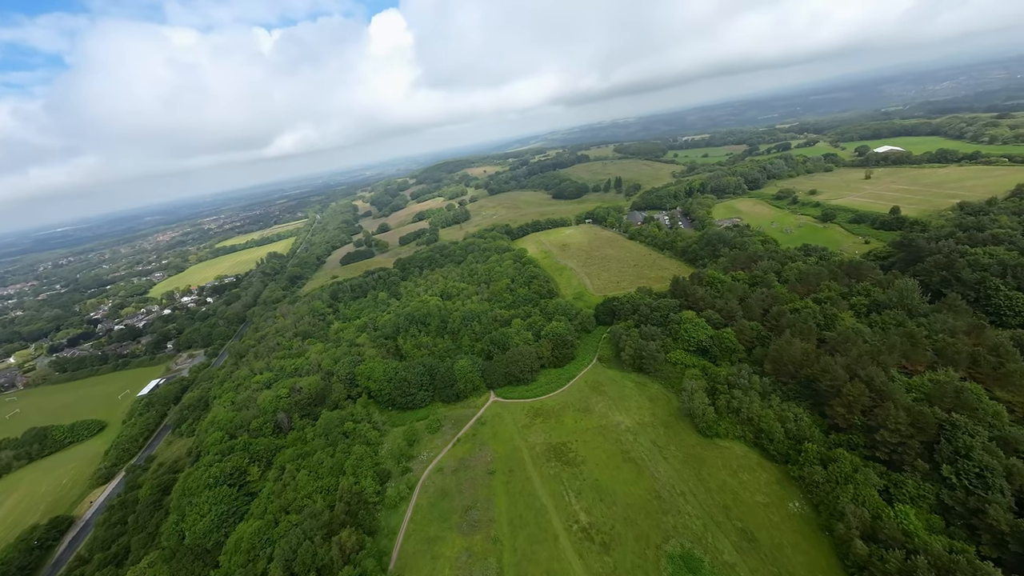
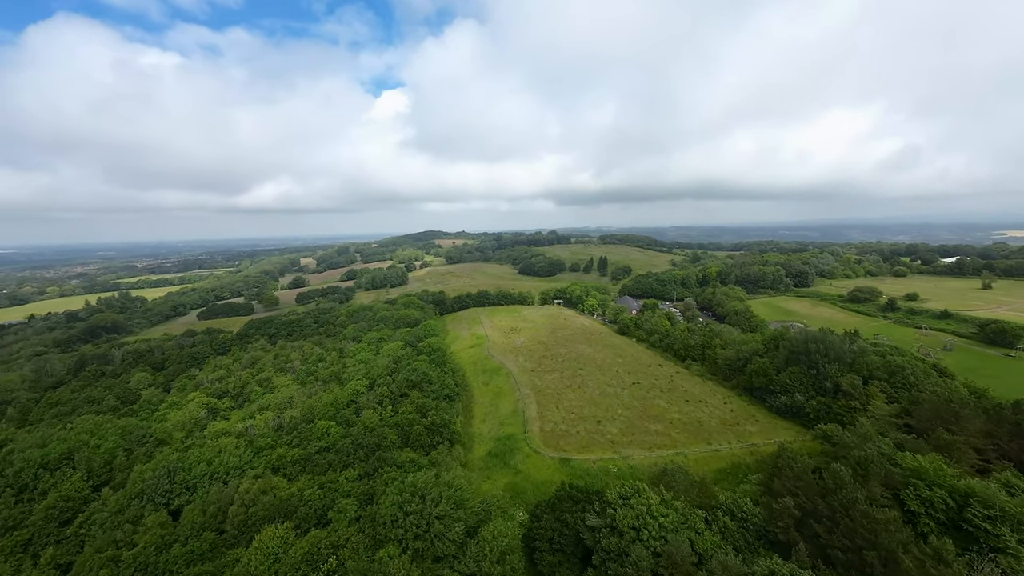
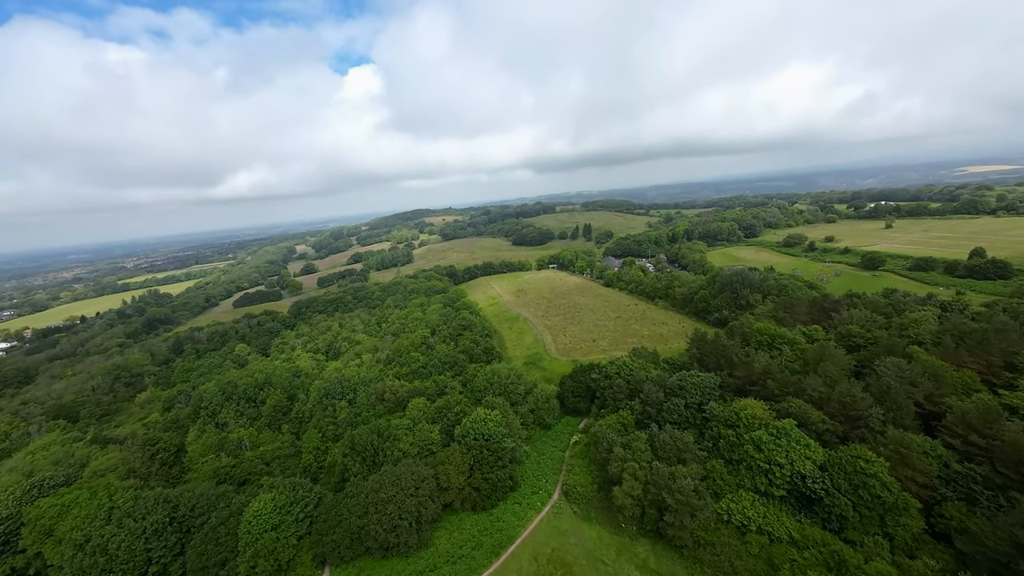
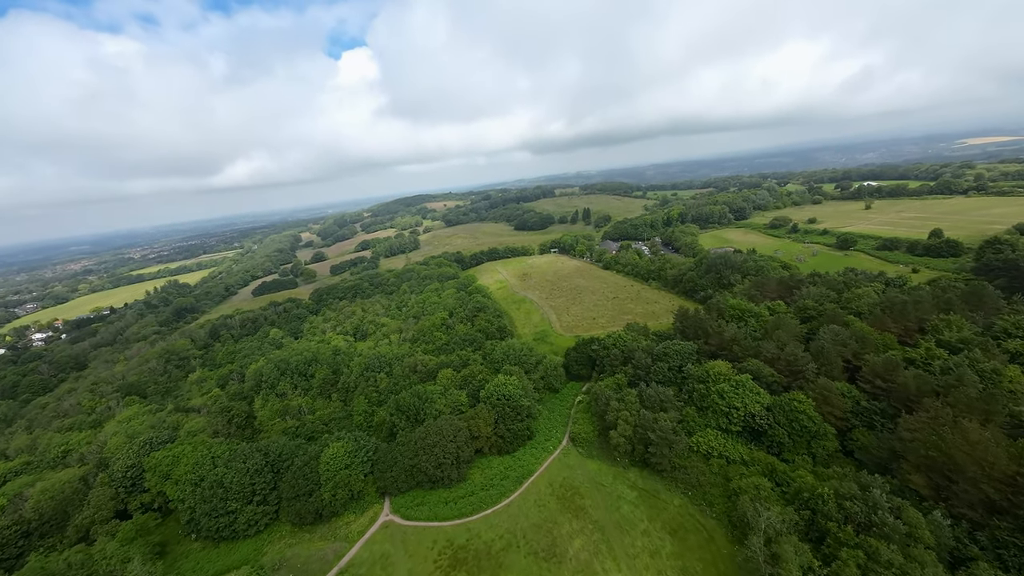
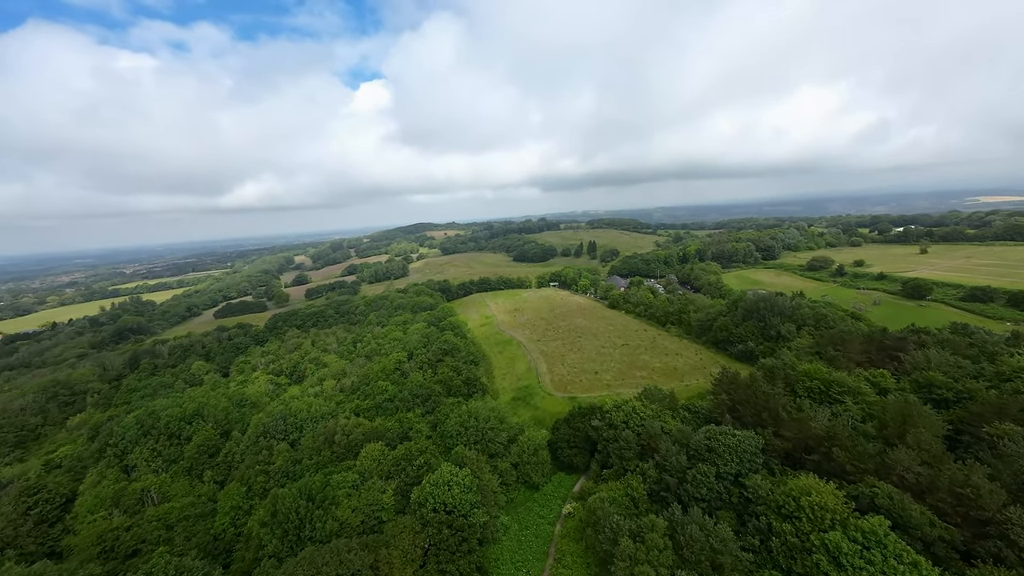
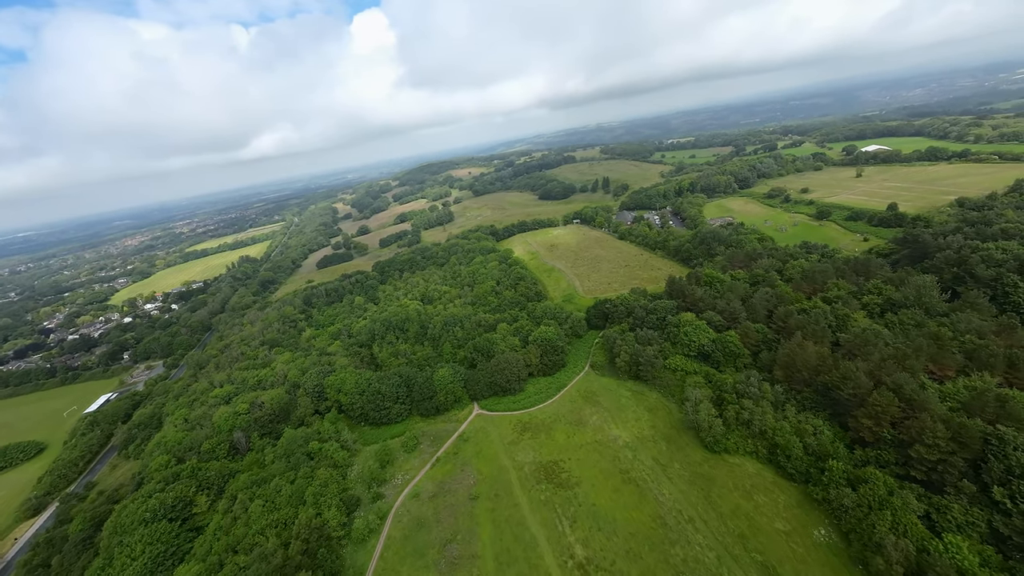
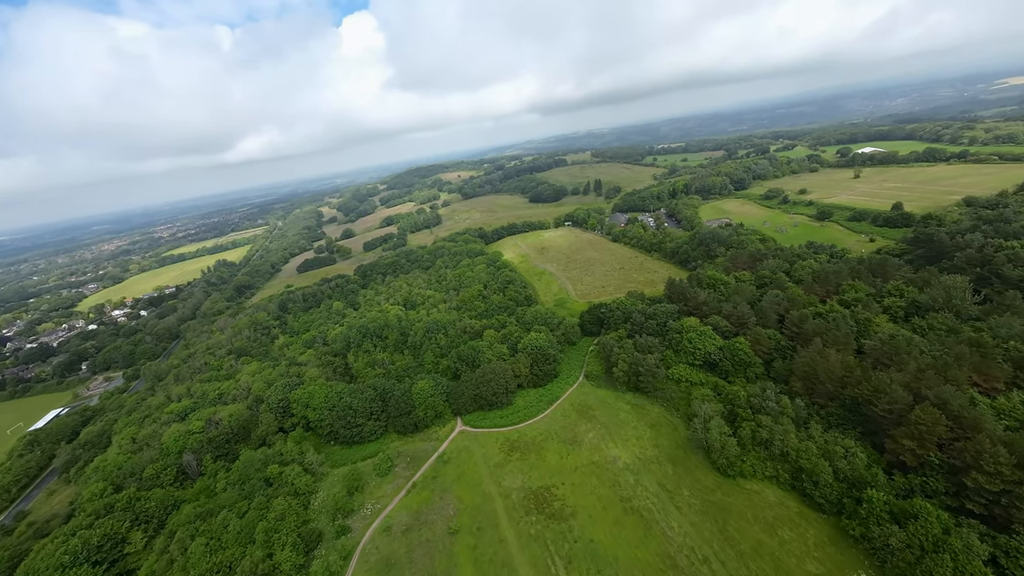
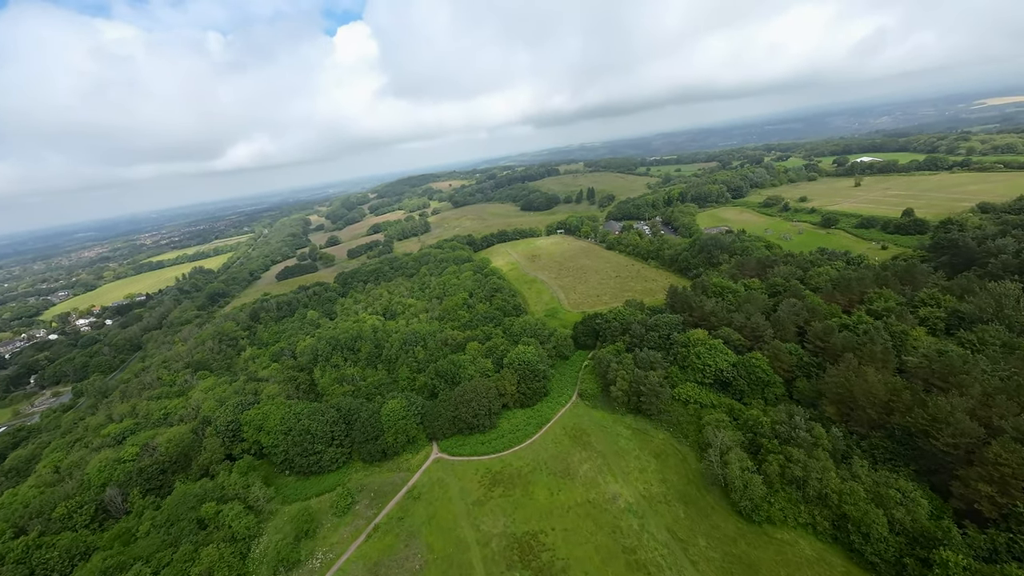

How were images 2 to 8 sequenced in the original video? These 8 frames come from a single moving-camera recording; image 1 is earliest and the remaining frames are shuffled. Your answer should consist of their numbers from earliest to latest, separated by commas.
6, 7, 8, 4, 3, 5, 2
